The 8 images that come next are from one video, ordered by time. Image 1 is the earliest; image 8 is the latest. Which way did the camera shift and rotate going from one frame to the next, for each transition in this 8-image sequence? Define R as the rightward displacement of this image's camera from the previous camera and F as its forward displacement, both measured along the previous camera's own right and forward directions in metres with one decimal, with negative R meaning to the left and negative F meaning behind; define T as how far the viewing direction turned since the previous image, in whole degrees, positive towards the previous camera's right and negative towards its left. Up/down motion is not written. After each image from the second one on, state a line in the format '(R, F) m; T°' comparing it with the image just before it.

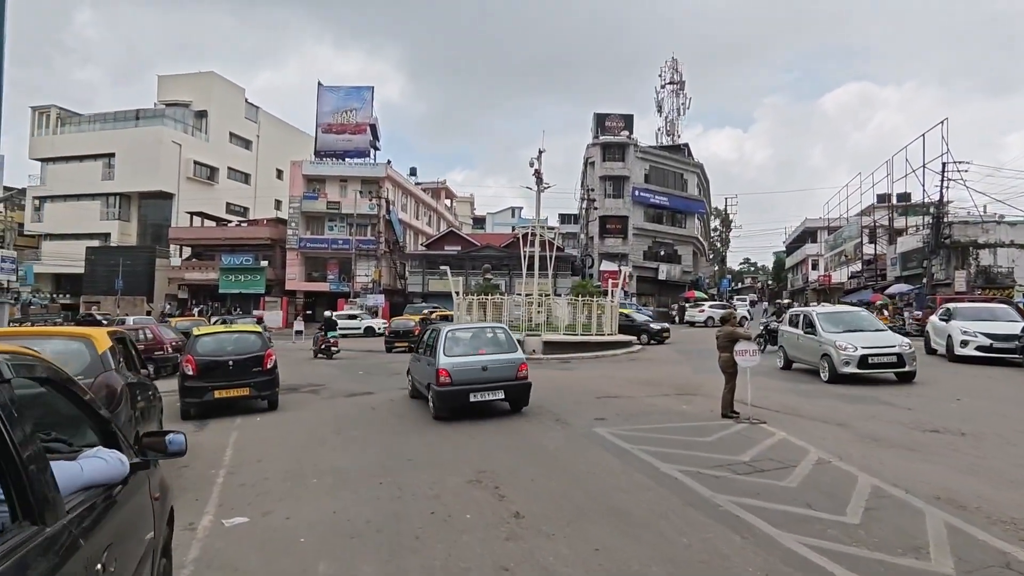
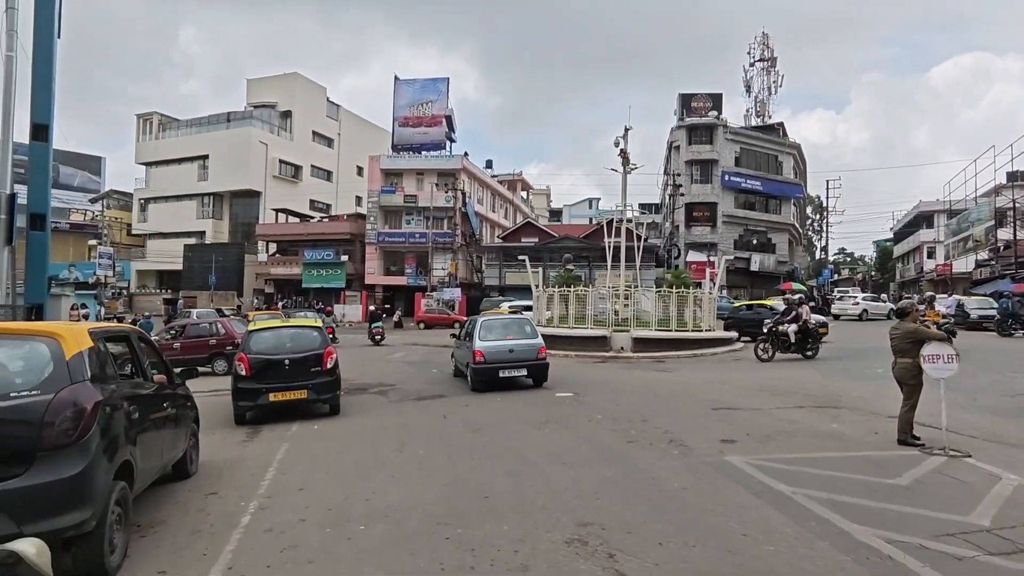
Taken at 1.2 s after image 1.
(-0.3, +1.9) m; -7°
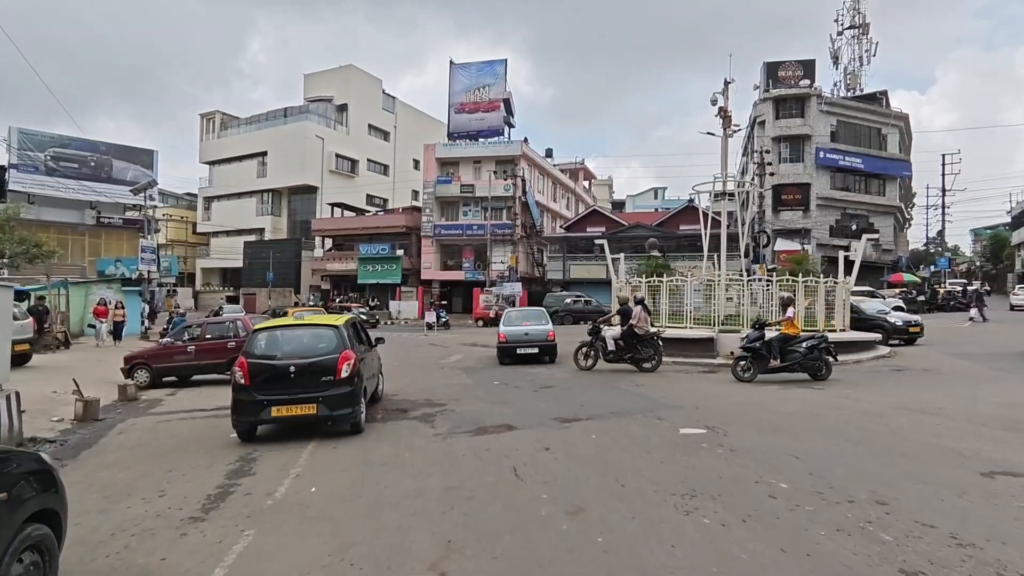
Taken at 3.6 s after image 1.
(-0.6, +3.8) m; -6°
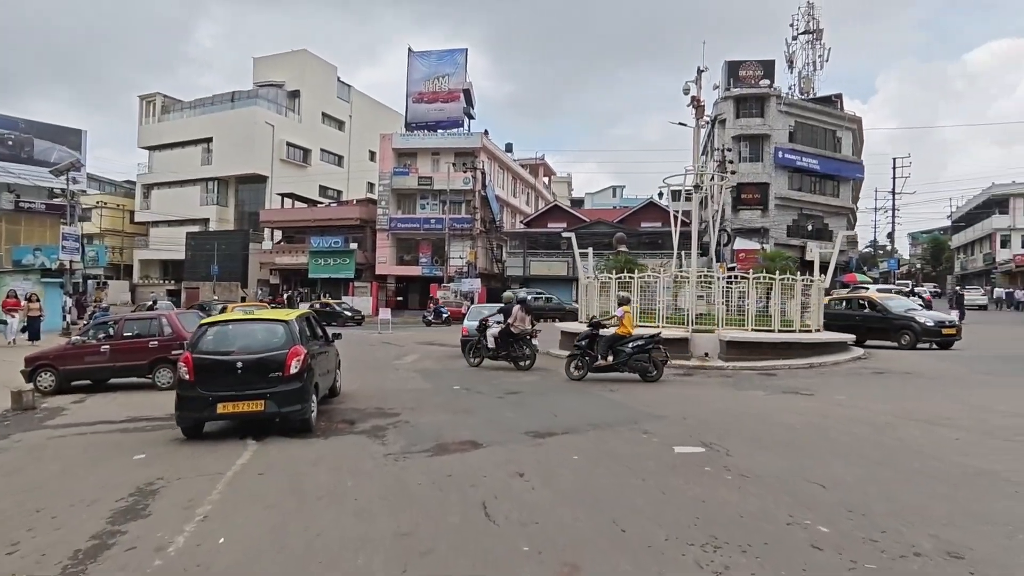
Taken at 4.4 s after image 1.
(-0.1, +1.3) m; +4°
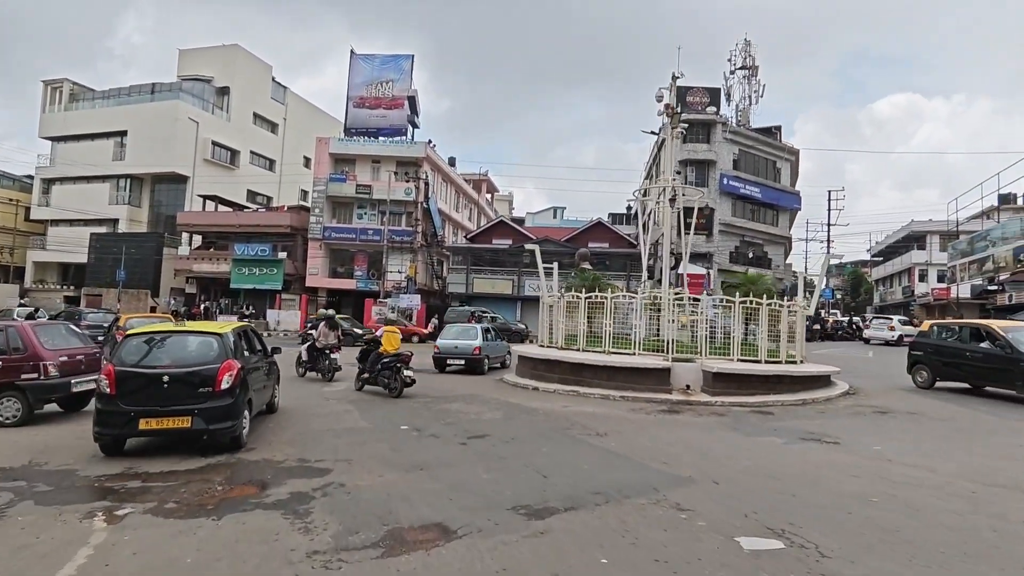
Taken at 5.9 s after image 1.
(-0.5, +2.3) m; +6°
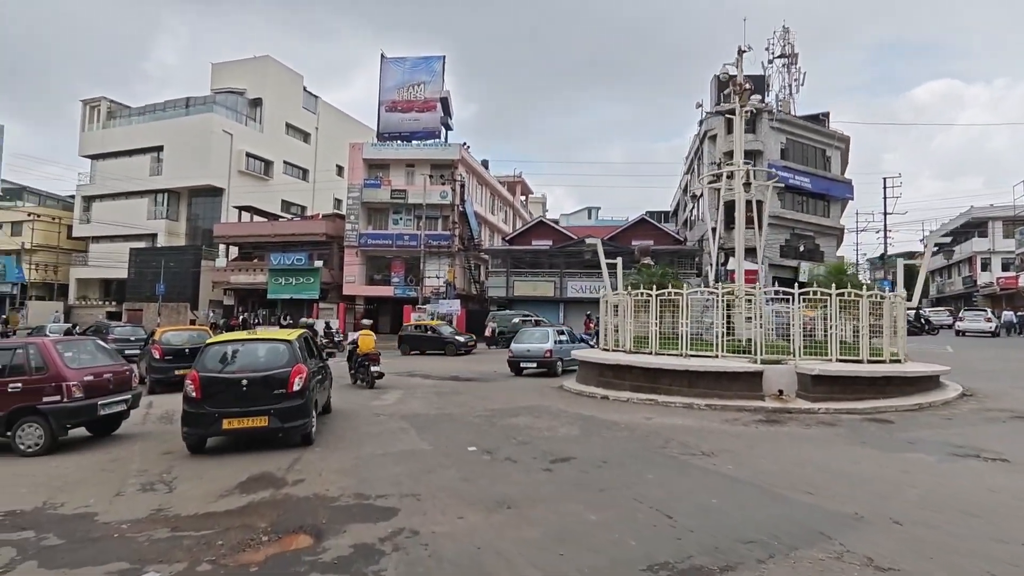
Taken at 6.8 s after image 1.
(-0.7, +1.4) m; -3°
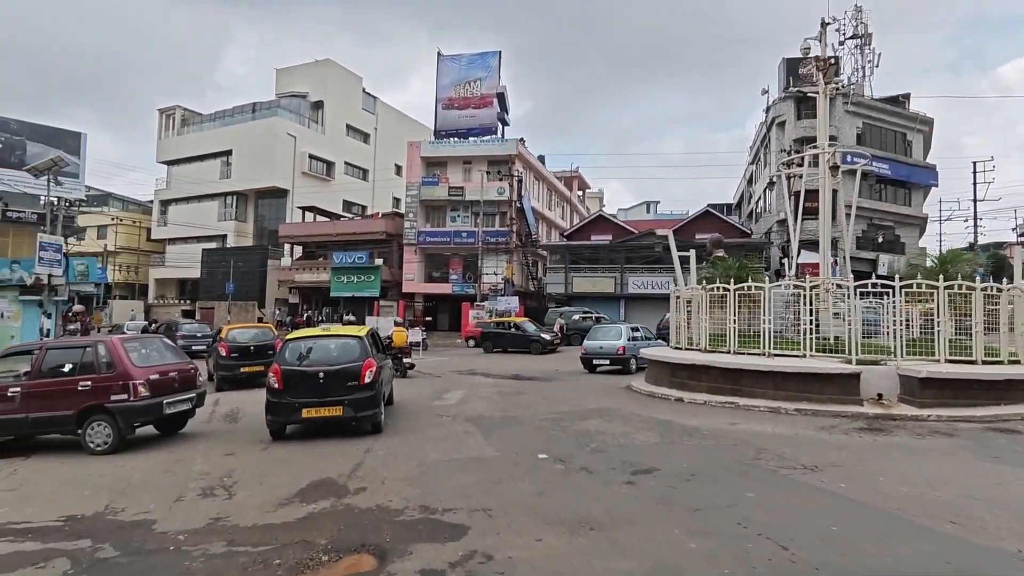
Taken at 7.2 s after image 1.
(-0.2, +0.6) m; -5°
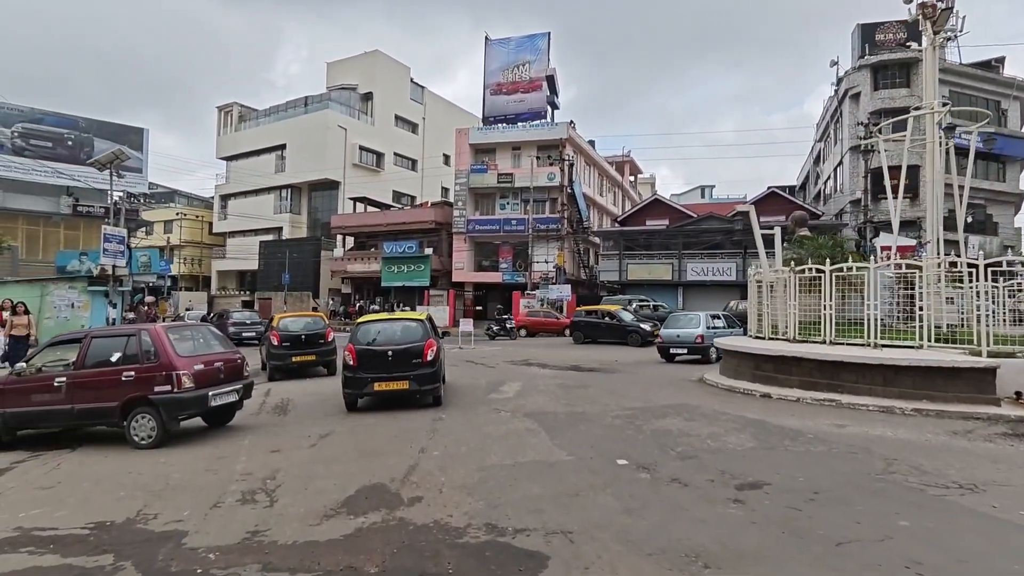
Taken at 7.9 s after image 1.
(-0.3, +1.0) m; -5°
